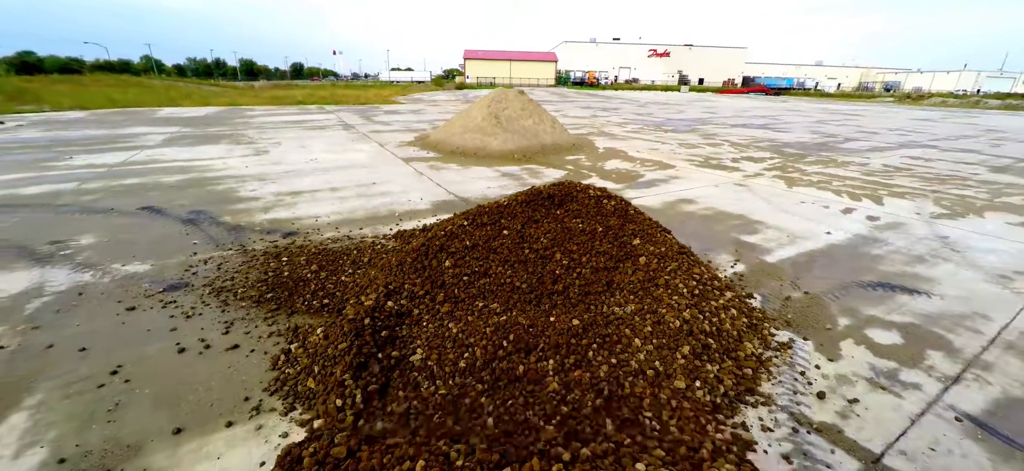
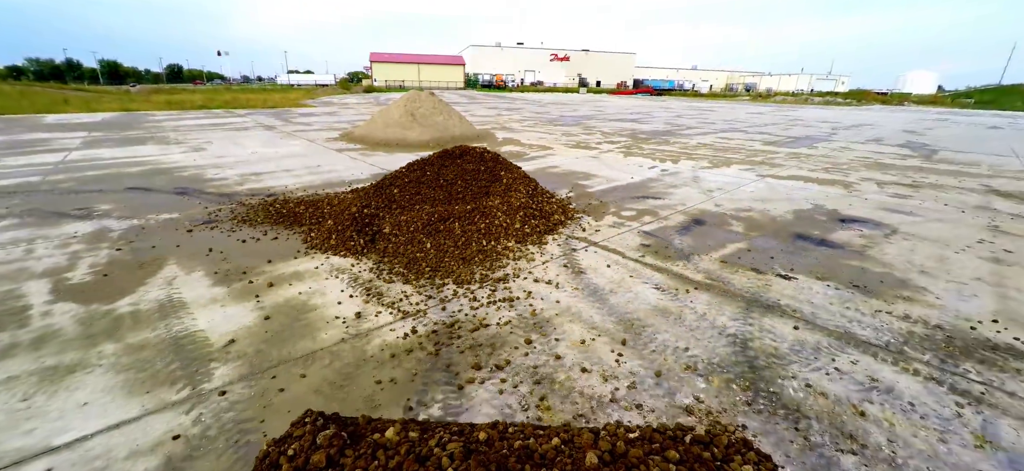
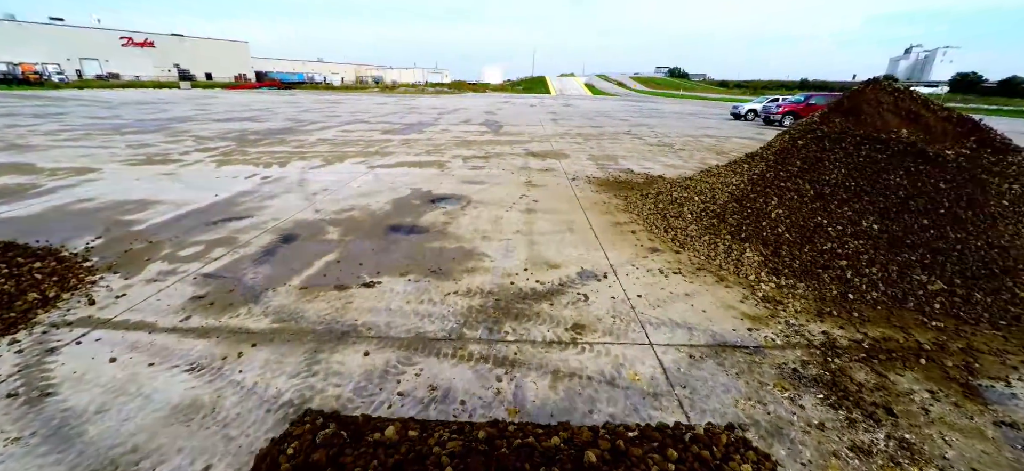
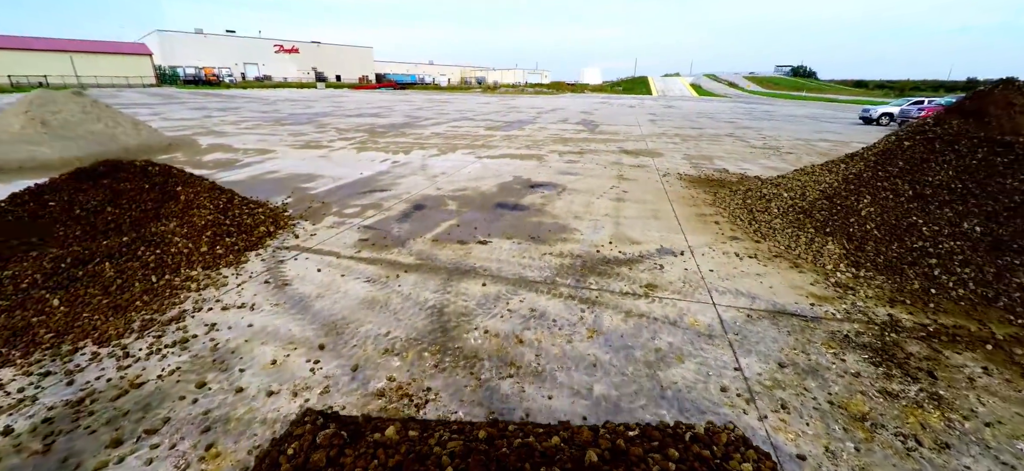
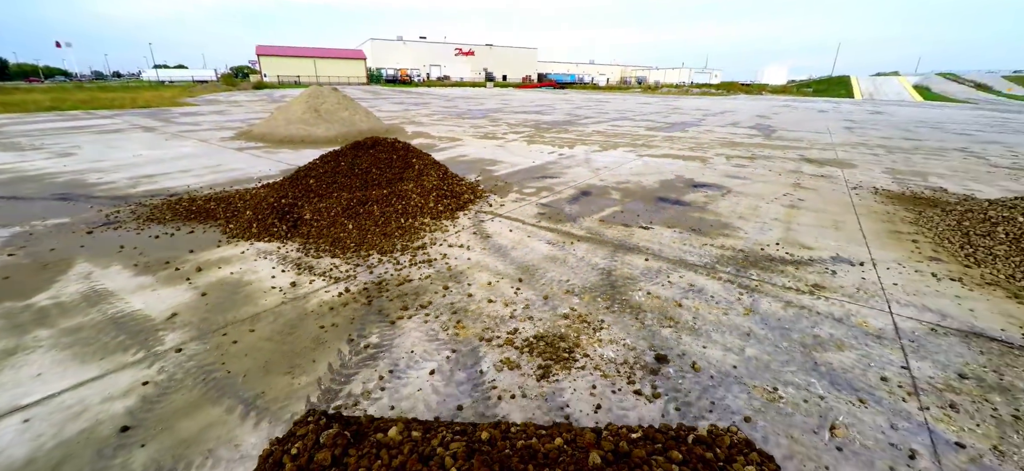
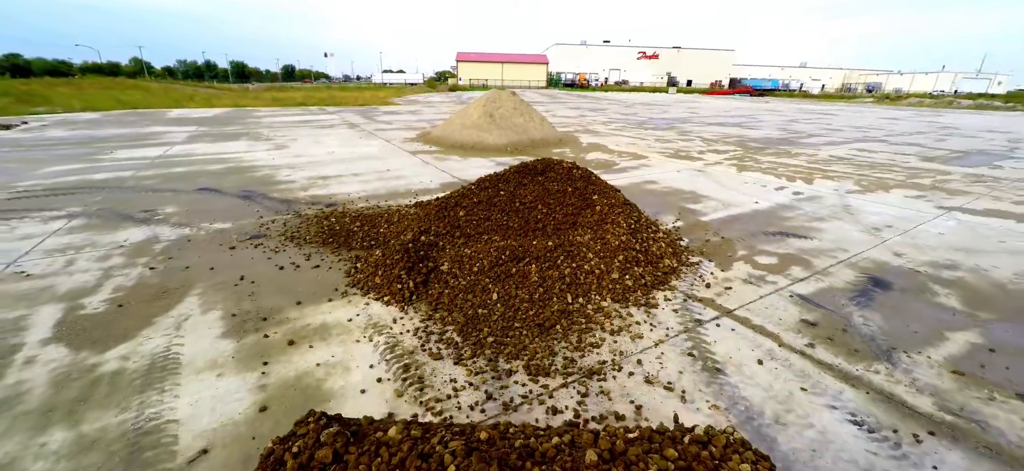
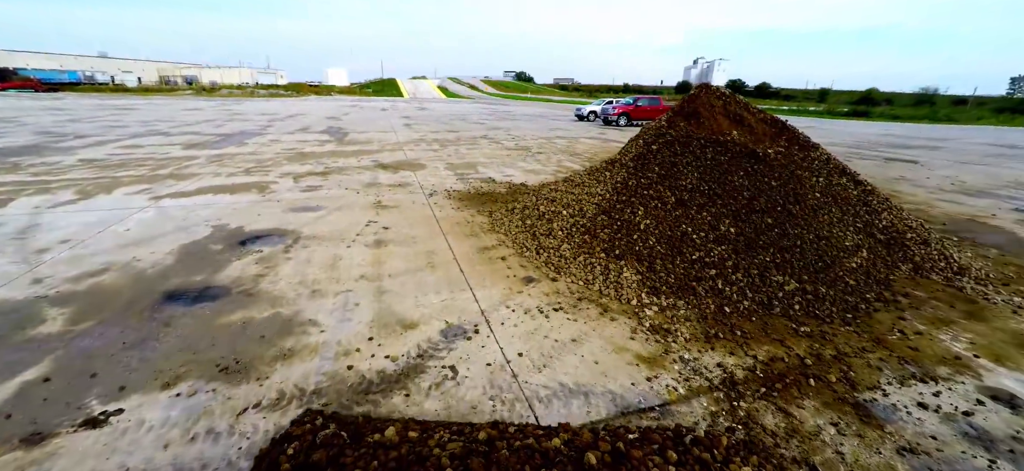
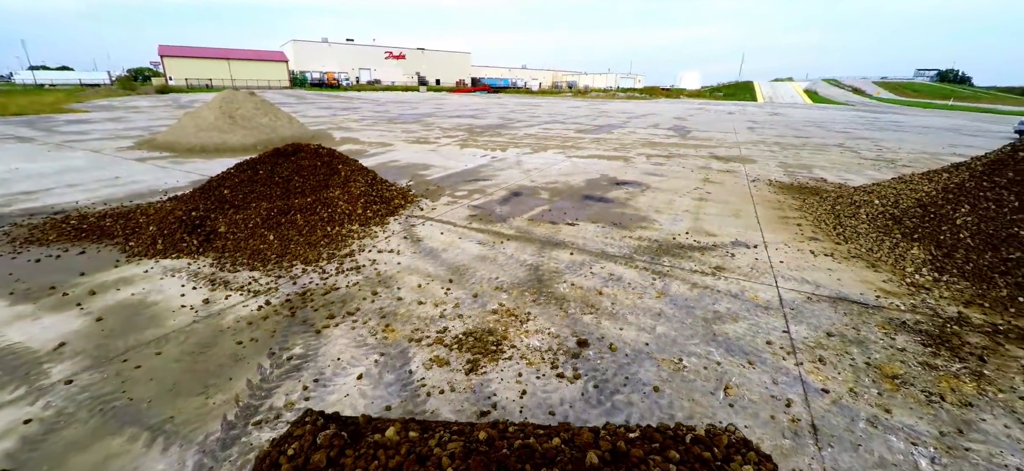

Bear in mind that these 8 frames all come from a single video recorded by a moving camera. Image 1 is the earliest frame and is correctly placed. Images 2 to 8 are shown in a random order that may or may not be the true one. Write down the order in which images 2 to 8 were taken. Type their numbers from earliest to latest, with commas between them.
6, 2, 5, 8, 4, 3, 7
